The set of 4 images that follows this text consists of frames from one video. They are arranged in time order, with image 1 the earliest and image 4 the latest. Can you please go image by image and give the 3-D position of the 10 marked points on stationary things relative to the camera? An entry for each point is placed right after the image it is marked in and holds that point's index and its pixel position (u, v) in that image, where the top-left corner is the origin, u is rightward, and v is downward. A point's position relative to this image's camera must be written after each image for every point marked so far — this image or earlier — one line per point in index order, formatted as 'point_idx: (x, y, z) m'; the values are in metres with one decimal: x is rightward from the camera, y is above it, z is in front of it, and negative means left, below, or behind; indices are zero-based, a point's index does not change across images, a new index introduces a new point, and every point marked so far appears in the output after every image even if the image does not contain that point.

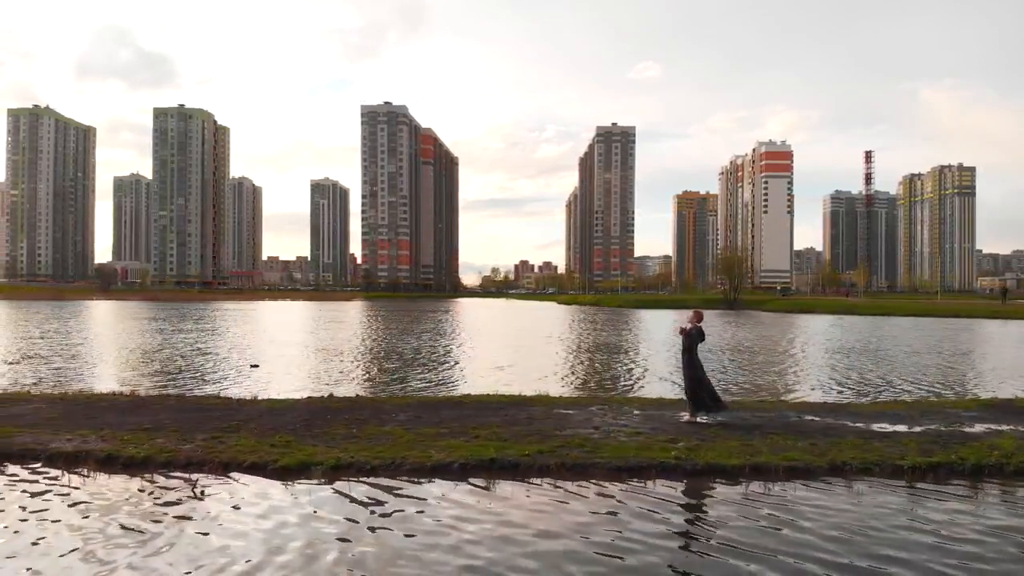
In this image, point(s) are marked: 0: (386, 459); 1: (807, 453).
0: (-1.7, -2.3, +8.8) m
1: (+4.1, -2.3, +9.1) m
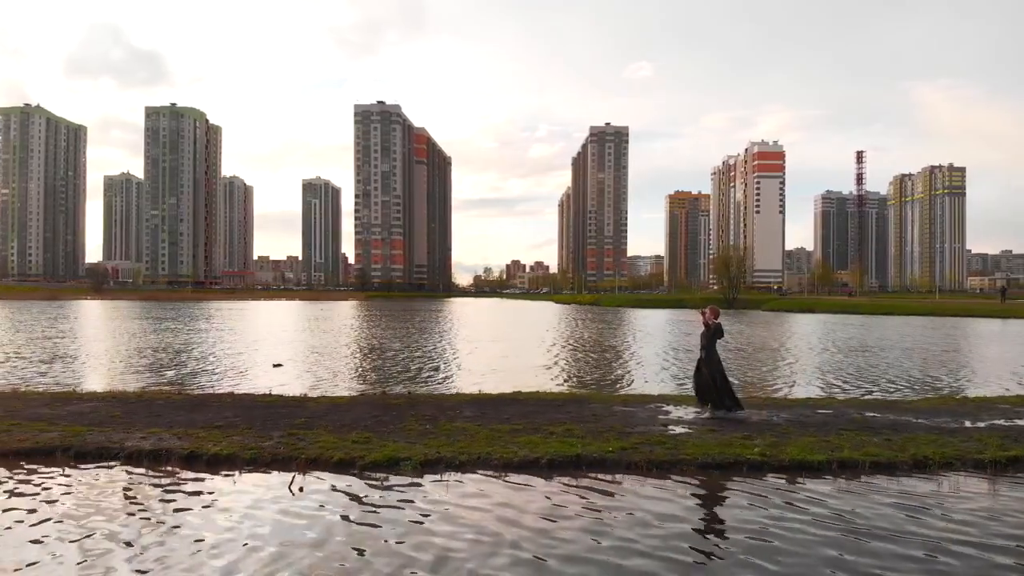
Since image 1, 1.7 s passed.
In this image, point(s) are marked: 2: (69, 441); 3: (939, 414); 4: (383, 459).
0: (-0.6, -2.3, +8.8) m
1: (+5.3, -2.3, +9.1) m
2: (-6.7, -2.3, +9.8) m
3: (+7.9, -2.3, +12.1) m
4: (-1.7, -2.3, +8.7) m
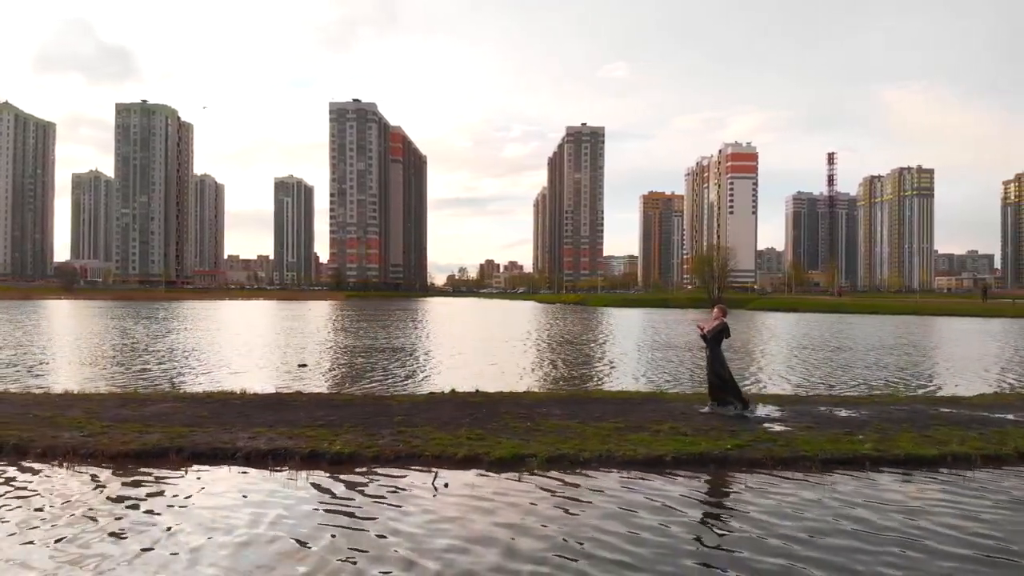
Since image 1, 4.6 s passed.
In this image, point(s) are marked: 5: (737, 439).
0: (+1.1, -2.3, +9.0) m
1: (+6.9, -2.3, +9.5) m
2: (-5.0, -2.3, +9.7) m
3: (+9.4, -2.3, +12.5) m
4: (0.0, -2.3, +8.9) m
5: (+3.3, -2.2, +9.5) m
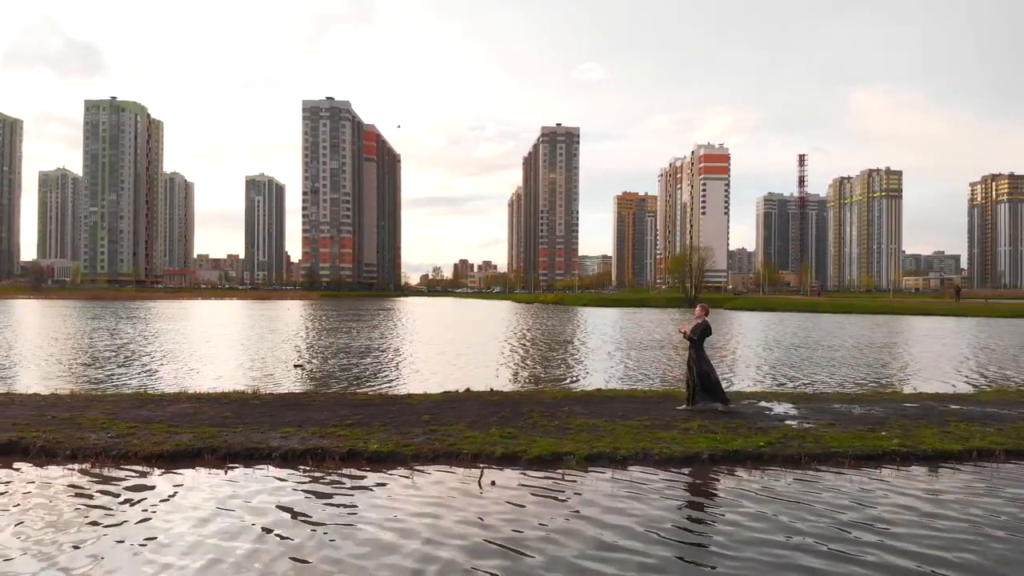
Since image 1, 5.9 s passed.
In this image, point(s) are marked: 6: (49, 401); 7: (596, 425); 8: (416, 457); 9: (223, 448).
0: (+1.6, -2.3, +9.1) m
1: (+7.5, -2.3, +9.8) m
2: (-4.5, -2.3, +9.7) m
3: (+9.9, -2.3, +12.9) m
4: (+0.5, -2.3, +9.0) m
5: (+3.8, -2.2, +9.7) m
6: (-9.2, -2.3, +12.9) m
7: (+1.4, -2.2, +10.6) m
8: (-1.3, -2.3, +8.9) m
9: (-4.2, -2.3, +9.4) m
